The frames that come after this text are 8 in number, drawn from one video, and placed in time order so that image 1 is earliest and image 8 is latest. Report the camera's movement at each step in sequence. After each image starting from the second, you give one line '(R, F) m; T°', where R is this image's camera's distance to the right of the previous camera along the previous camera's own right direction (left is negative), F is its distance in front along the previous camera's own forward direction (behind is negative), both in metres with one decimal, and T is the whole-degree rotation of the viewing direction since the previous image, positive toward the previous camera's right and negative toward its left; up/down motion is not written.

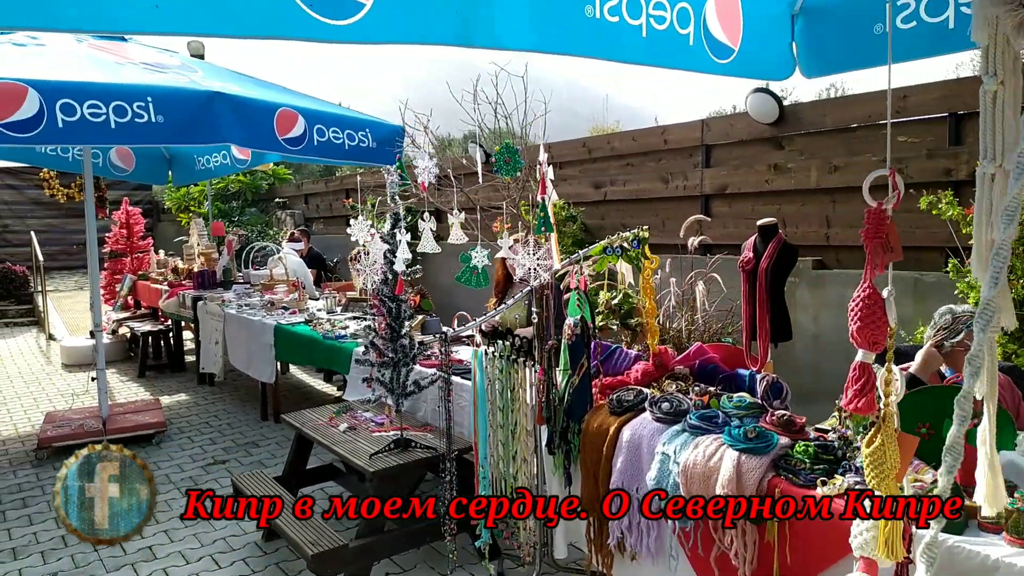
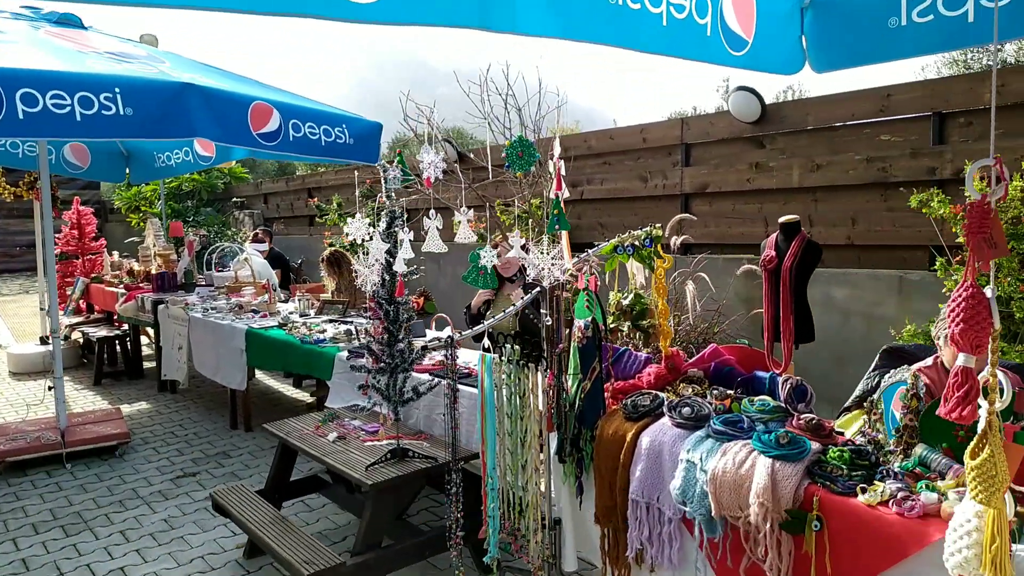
(-0.2, +0.1) m; +3°
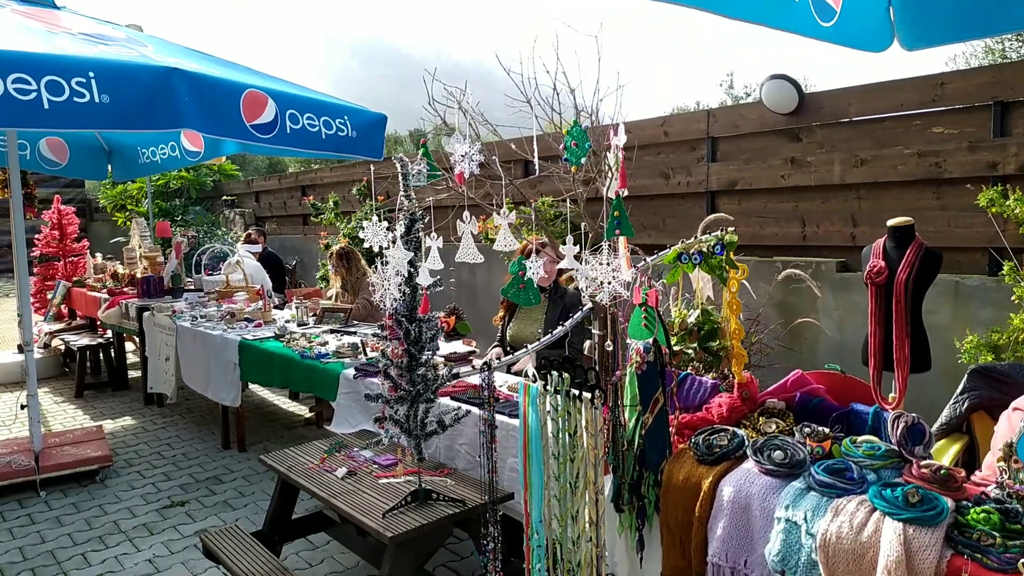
(-0.2, +0.4) m; +1°
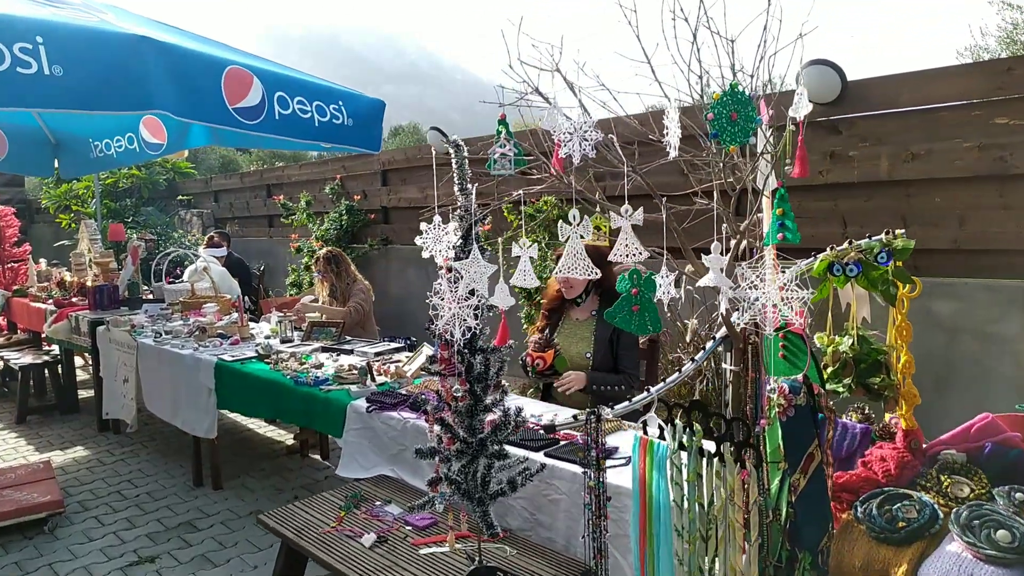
(-0.3, +0.5) m; +3°
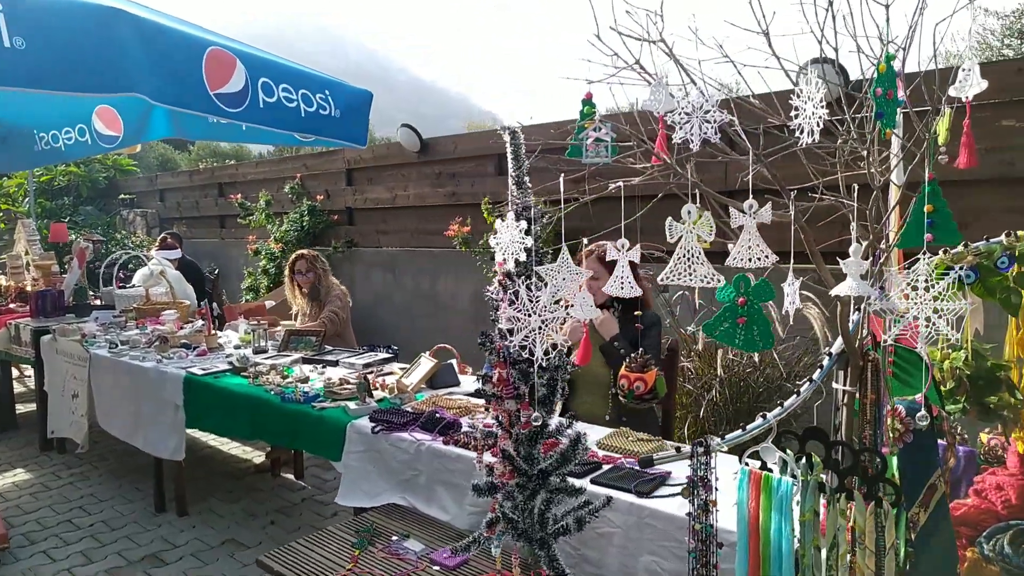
(-0.3, +0.3) m; +4°
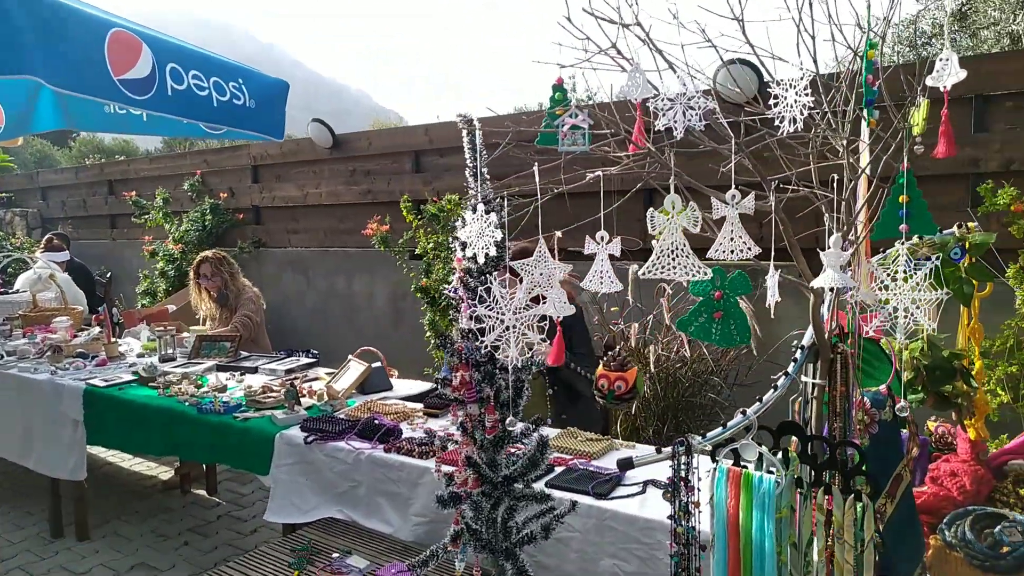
(-0.1, +0.1) m; +7°
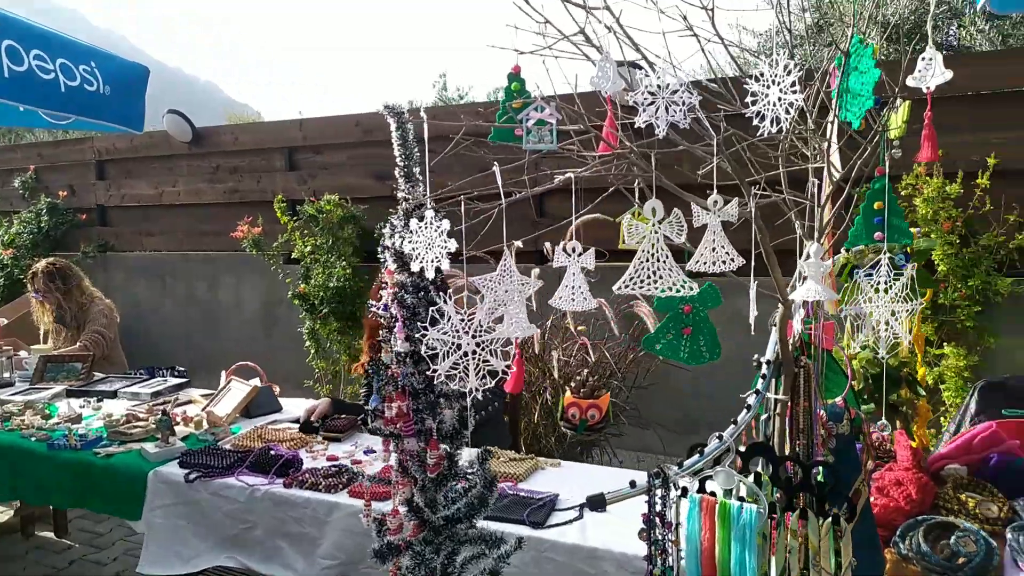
(-0.1, +0.2) m; +10°
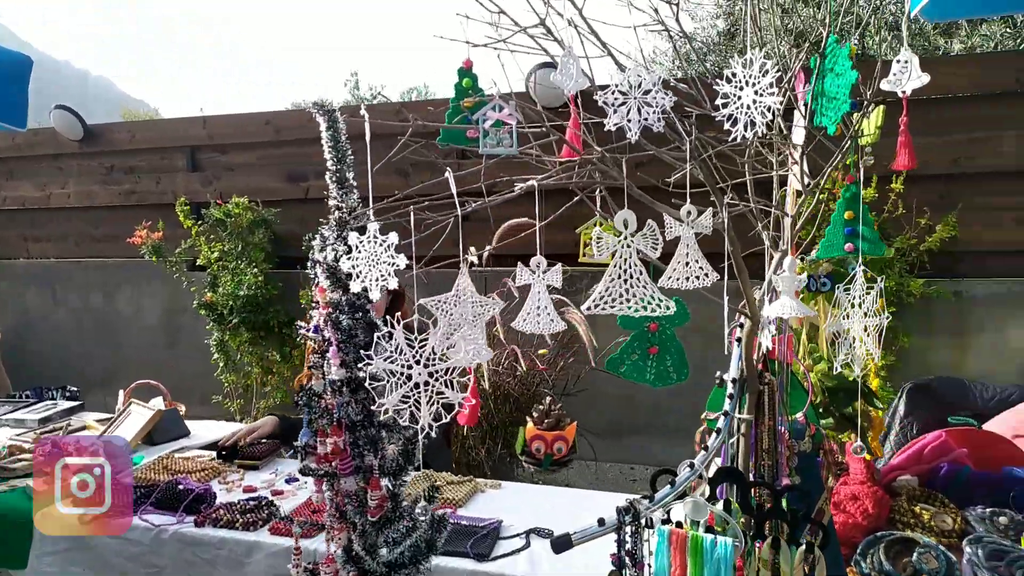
(-0.1, +0.1) m; +7°
